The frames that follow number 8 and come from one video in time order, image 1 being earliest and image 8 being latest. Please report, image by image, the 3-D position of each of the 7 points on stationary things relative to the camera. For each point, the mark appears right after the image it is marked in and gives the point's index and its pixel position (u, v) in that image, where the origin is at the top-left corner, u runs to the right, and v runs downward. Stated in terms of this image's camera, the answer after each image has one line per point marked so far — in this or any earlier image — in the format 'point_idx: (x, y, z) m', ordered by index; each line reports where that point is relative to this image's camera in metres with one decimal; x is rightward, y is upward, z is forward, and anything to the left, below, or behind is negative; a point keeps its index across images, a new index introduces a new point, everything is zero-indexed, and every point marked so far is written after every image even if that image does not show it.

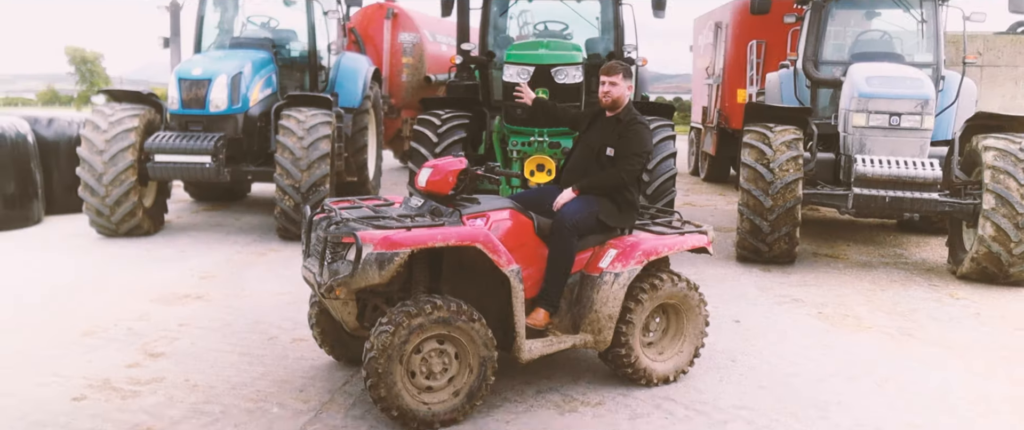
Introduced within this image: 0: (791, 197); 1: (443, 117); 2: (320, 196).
0: (+1.9, +0.1, +5.4) m
1: (-0.5, +0.7, +5.8) m
2: (-1.4, +0.1, +6.0) m
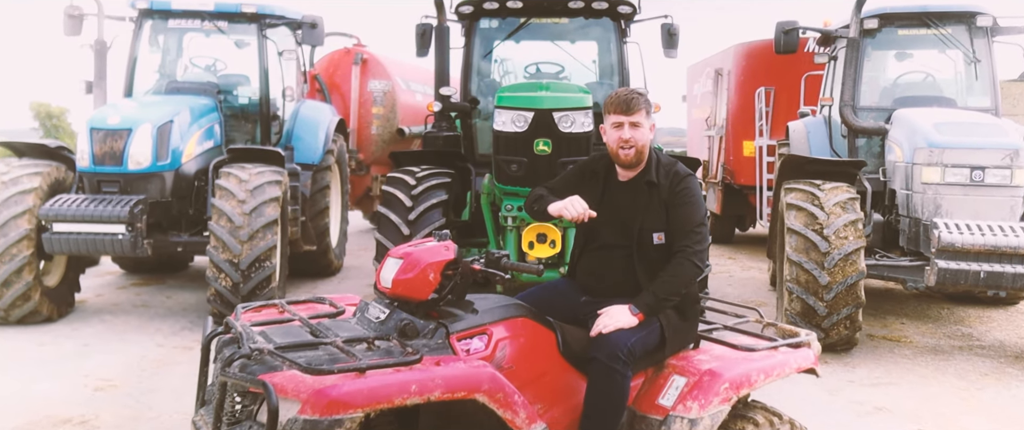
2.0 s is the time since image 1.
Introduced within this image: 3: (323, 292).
0: (+1.9, -0.3, +4.4) m
1: (-0.6, +0.2, +4.7) m
2: (-1.5, -0.4, +4.8) m
3: (-1.5, -0.6, +6.5) m
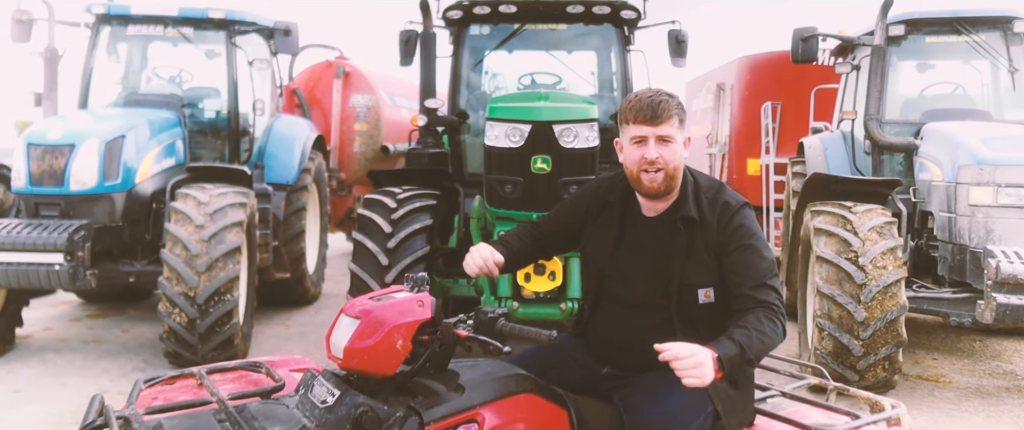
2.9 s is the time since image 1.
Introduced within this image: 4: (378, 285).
0: (+1.8, -0.4, +3.9) m
1: (-0.6, +0.1, +4.2) m
2: (-1.5, -0.5, +4.2) m
3: (-1.6, -0.8, +5.9) m
4: (-0.7, -0.3, +3.9) m
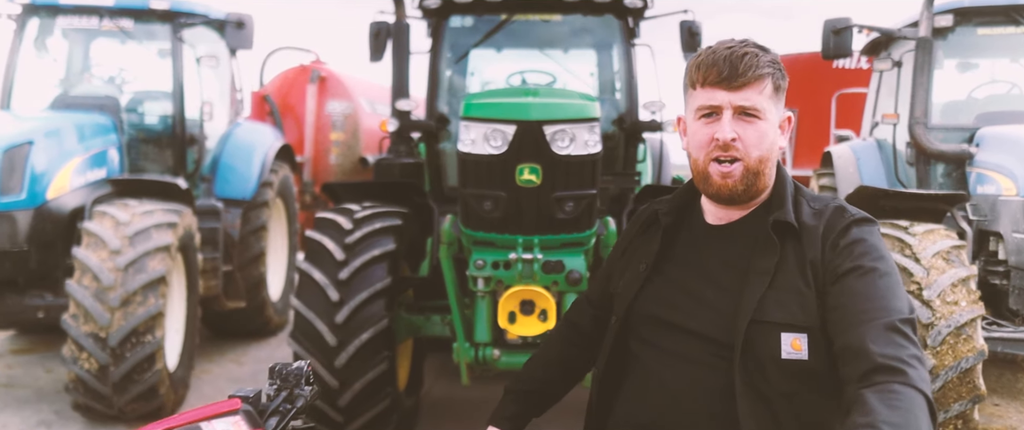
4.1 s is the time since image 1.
0: (+1.8, -0.5, +3.1) m
1: (-0.7, 0.0, +3.4) m
2: (-1.6, -0.6, +3.5) m
3: (-1.7, -0.9, +5.1) m
4: (-0.7, -0.4, +3.1) m
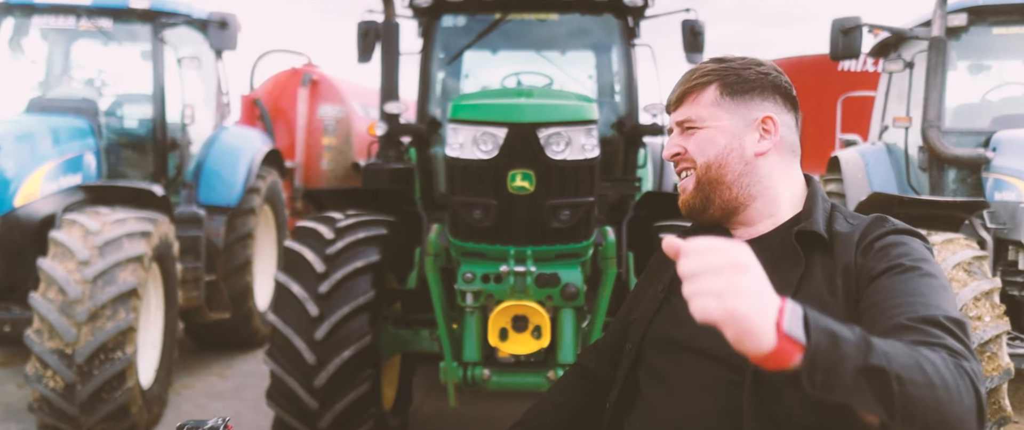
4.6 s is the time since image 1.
0: (+1.7, -0.6, +2.9) m
1: (-0.7, 0.0, +3.2) m
2: (-1.6, -0.6, +3.3) m
3: (-1.7, -1.0, +4.9) m
4: (-0.8, -0.5, +2.9) m
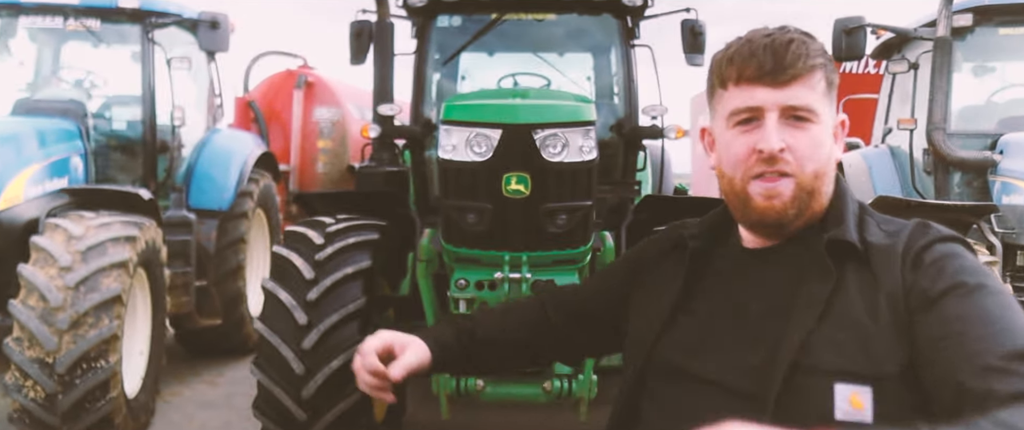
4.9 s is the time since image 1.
0: (+1.7, -0.6, +2.8) m
1: (-0.7, 0.0, +3.1) m
2: (-1.6, -0.6, +3.2) m
3: (-1.7, -1.0, +4.8) m
4: (-0.8, -0.5, +2.8) m
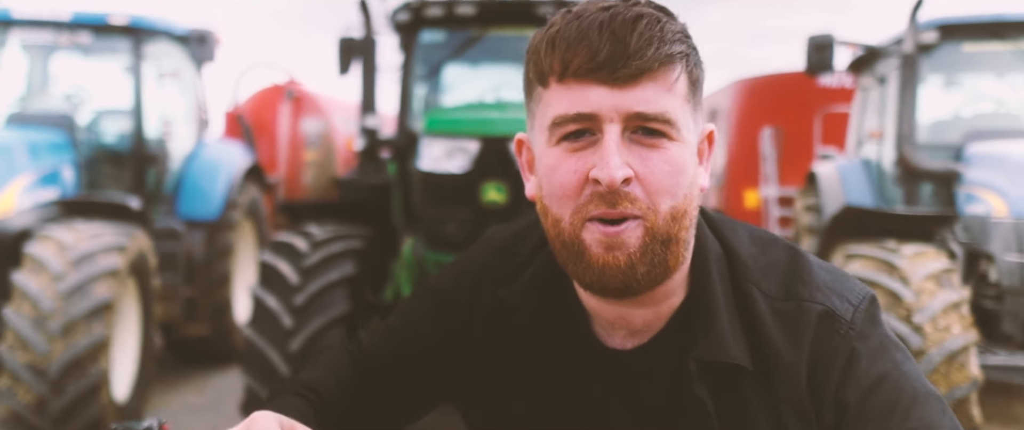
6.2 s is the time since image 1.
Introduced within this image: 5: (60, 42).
0: (+1.6, -0.6, +2.9) m
1: (-0.8, -0.1, +3.2) m
2: (-1.7, -0.7, +3.3) m
3: (-1.8, -1.1, +4.9) m
4: (-0.8, -0.5, +2.9) m
5: (-2.7, +1.0, +4.8) m
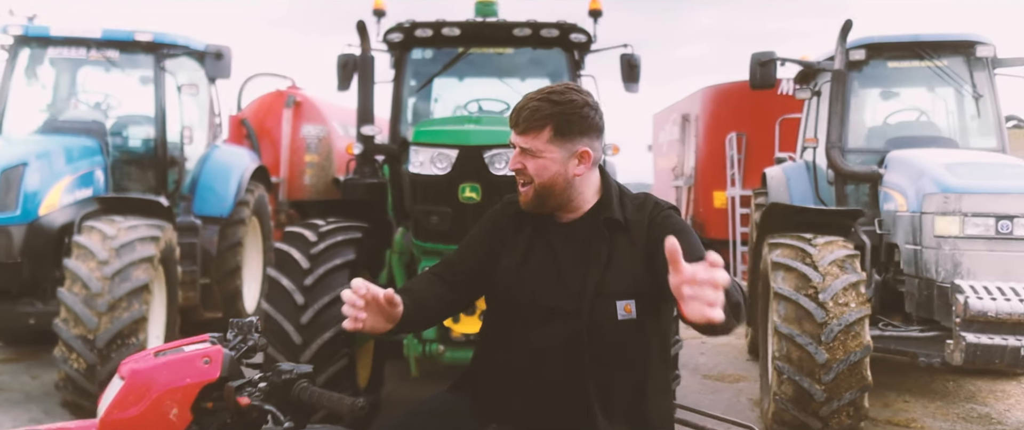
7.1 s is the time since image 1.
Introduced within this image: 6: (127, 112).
0: (+1.5, -0.6, +3.5) m
1: (-0.9, -0.1, +3.8) m
2: (-1.8, -0.7, +3.9) m
3: (-1.9, -1.0, +5.5) m
4: (-1.0, -0.5, +3.5) m
5: (-2.8, +1.1, +5.4) m
6: (-2.6, +0.7, +5.5) m
